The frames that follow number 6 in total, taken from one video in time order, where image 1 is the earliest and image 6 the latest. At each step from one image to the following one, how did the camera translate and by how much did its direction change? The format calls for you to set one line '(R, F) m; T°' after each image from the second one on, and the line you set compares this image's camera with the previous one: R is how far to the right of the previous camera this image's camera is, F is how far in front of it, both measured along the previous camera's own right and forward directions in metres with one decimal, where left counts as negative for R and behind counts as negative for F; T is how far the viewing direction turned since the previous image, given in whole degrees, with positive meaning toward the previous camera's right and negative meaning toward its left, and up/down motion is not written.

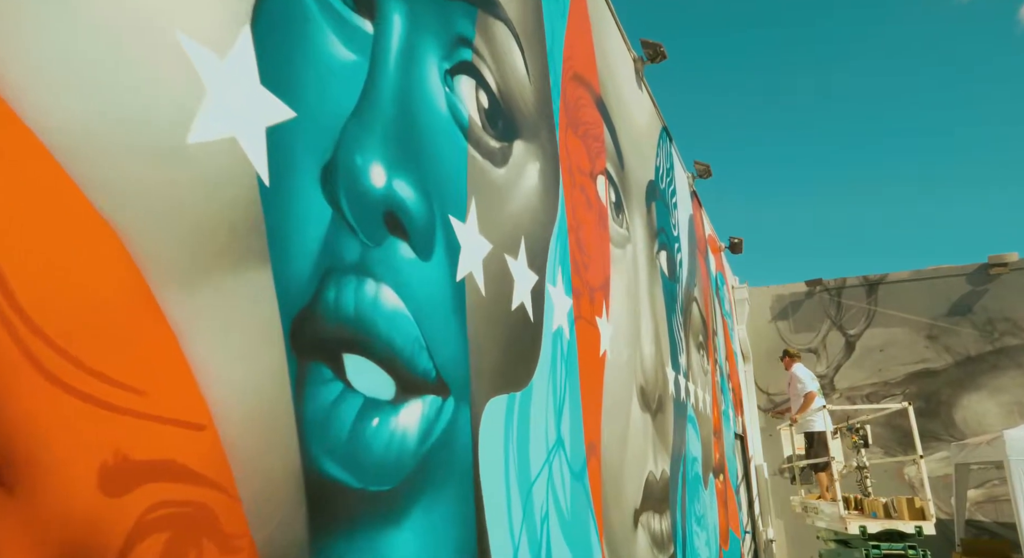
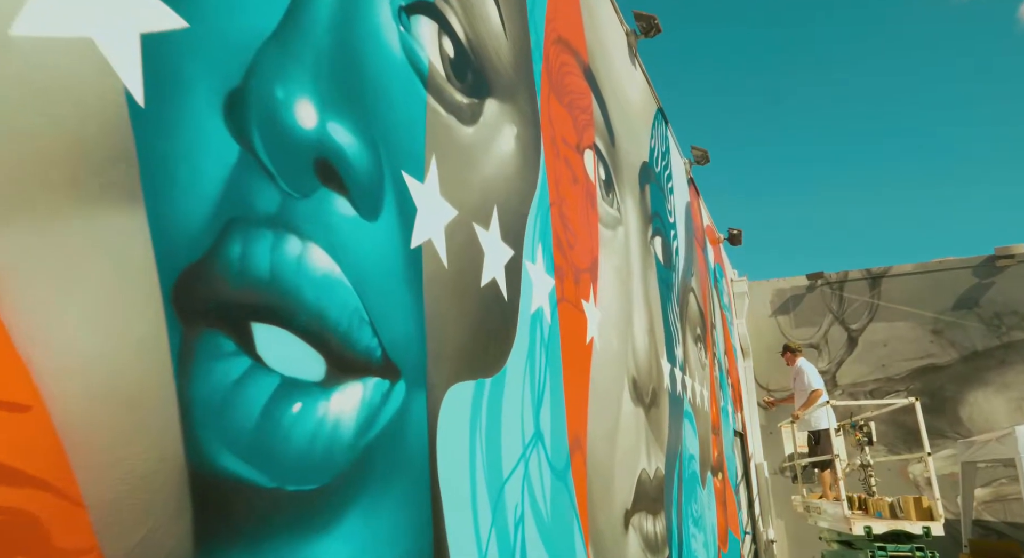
(+0.1, +0.3) m; 0°
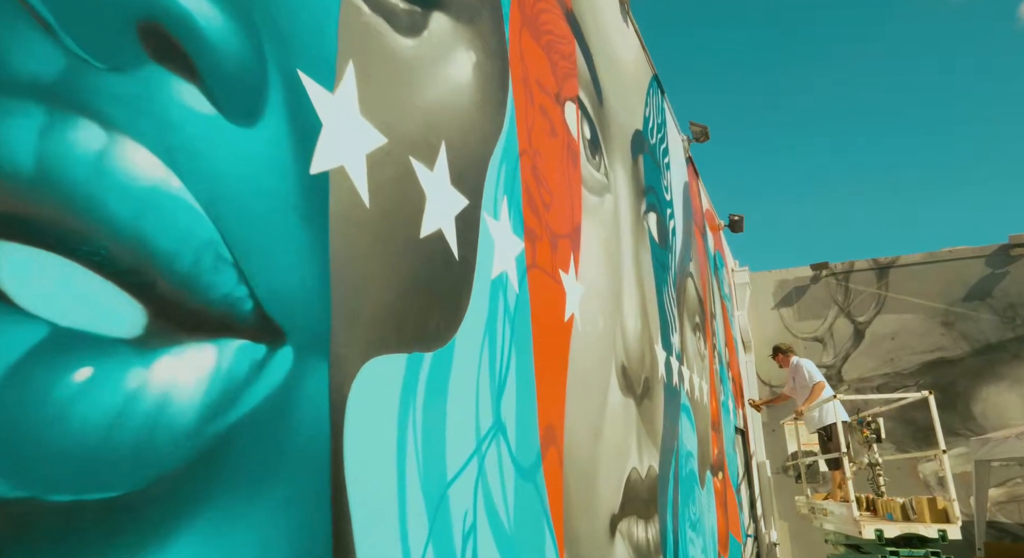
(+0.2, +0.5) m; 0°
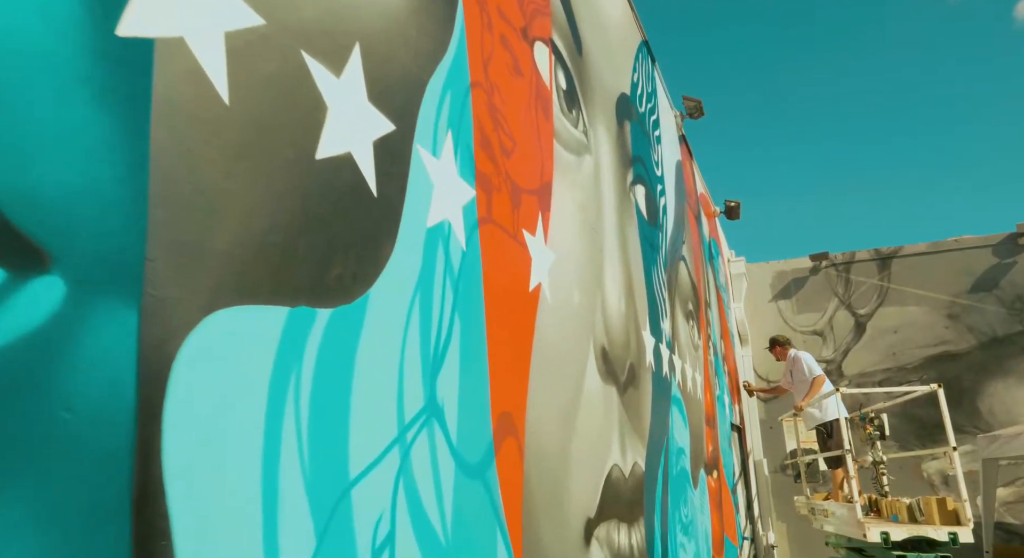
(+0.2, +0.5) m; 0°
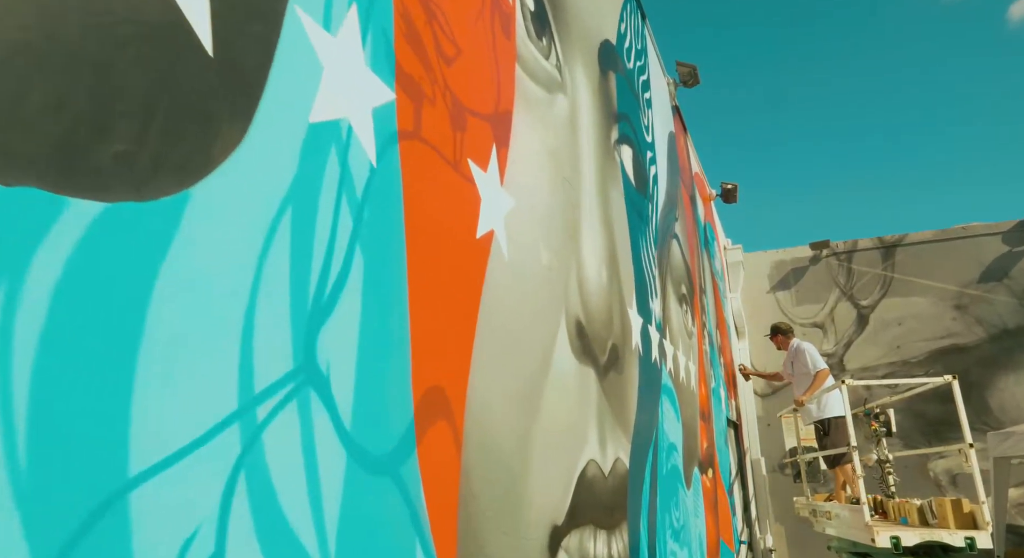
(+0.2, +0.6) m; 0°
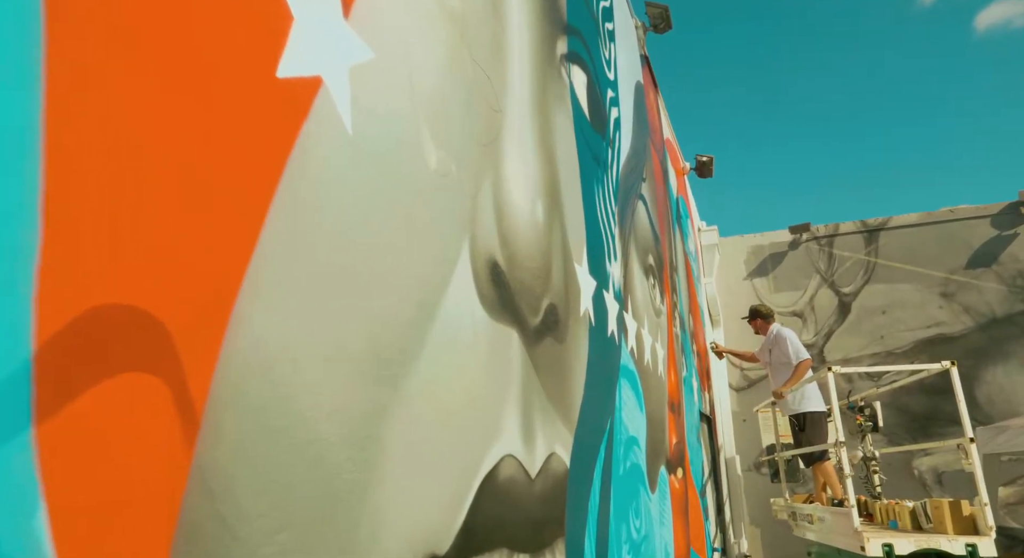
(+0.3, +0.9) m; +2°
